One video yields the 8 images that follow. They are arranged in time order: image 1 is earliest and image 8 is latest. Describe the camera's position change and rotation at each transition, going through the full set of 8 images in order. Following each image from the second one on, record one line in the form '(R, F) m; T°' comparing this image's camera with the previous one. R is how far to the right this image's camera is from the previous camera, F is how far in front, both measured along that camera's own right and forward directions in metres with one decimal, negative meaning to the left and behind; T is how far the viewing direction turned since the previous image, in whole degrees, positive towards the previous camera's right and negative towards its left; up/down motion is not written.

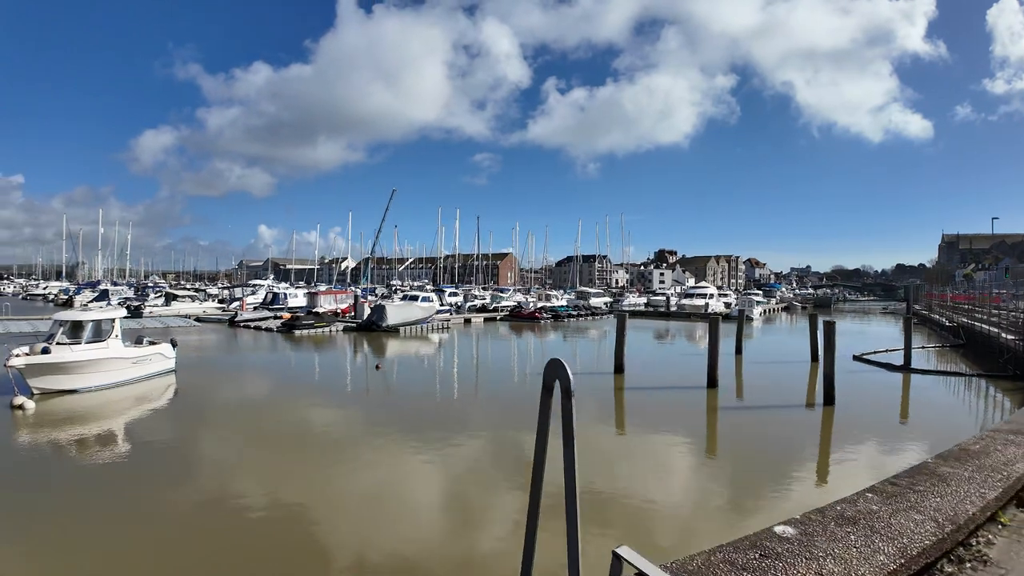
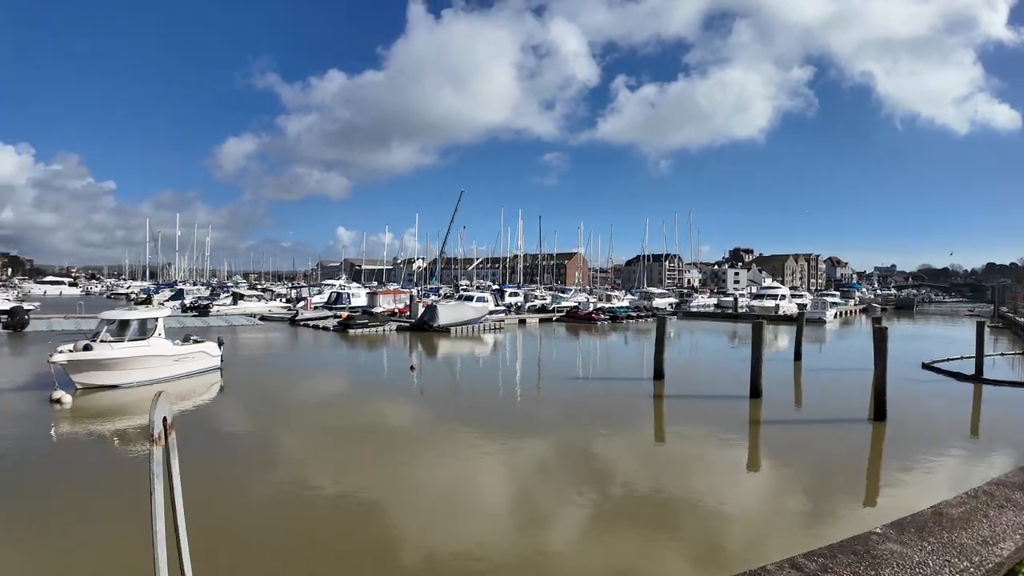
(+1.1, +0.7) m; -7°
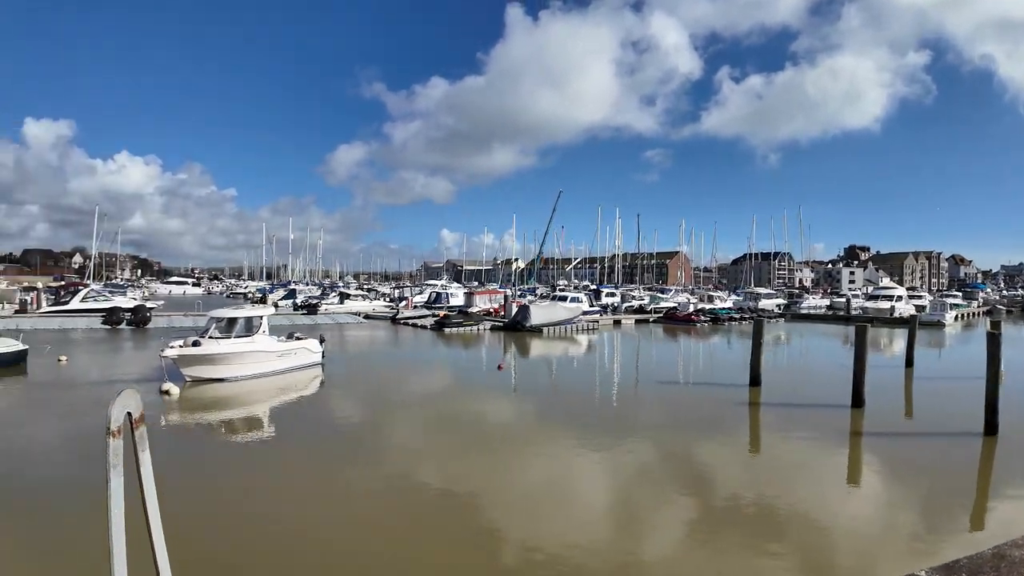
(+0.4, -0.1) m; -10°
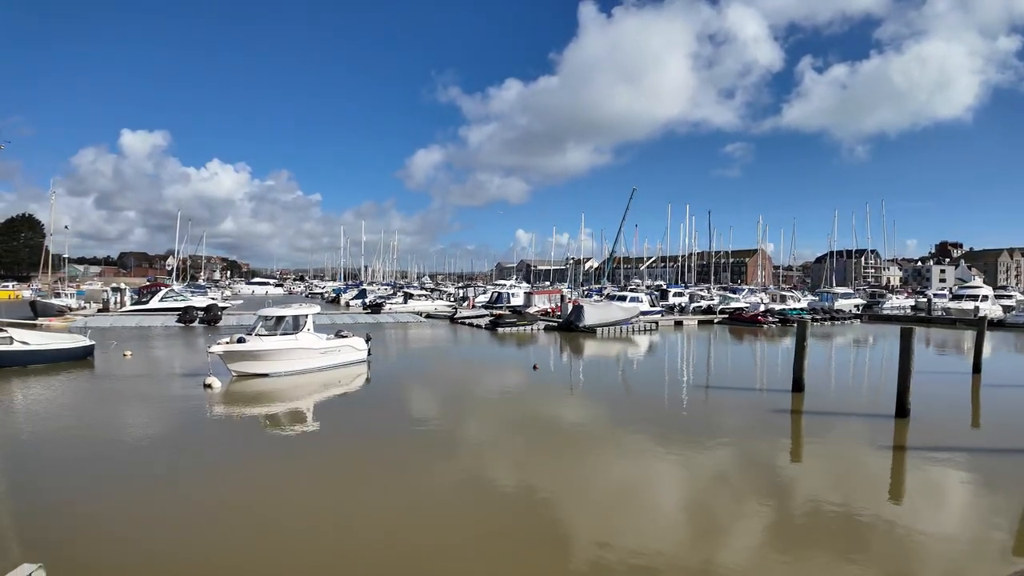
(+1.1, 0.0) m; -7°
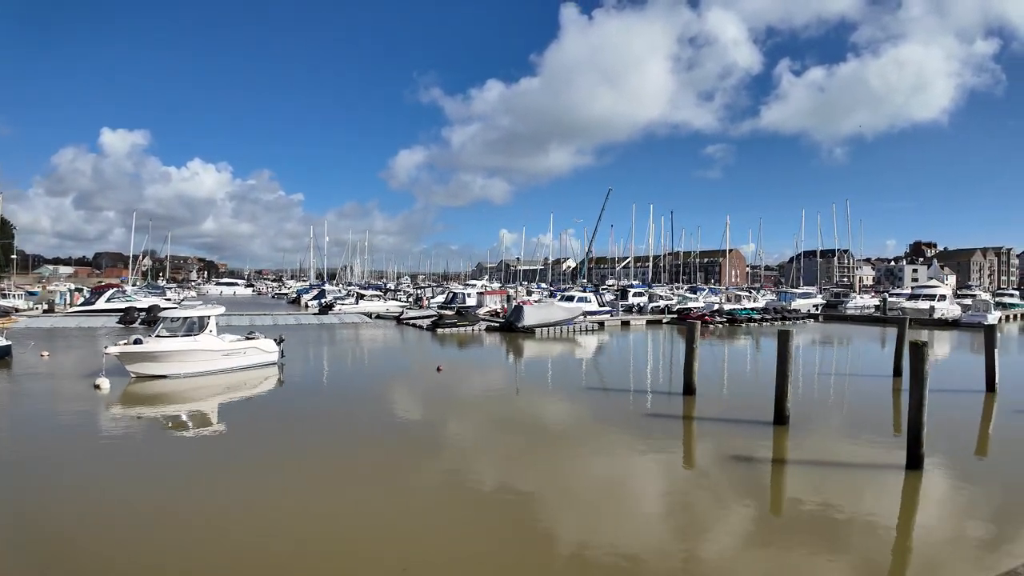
(+3.1, -0.8) m; +1°
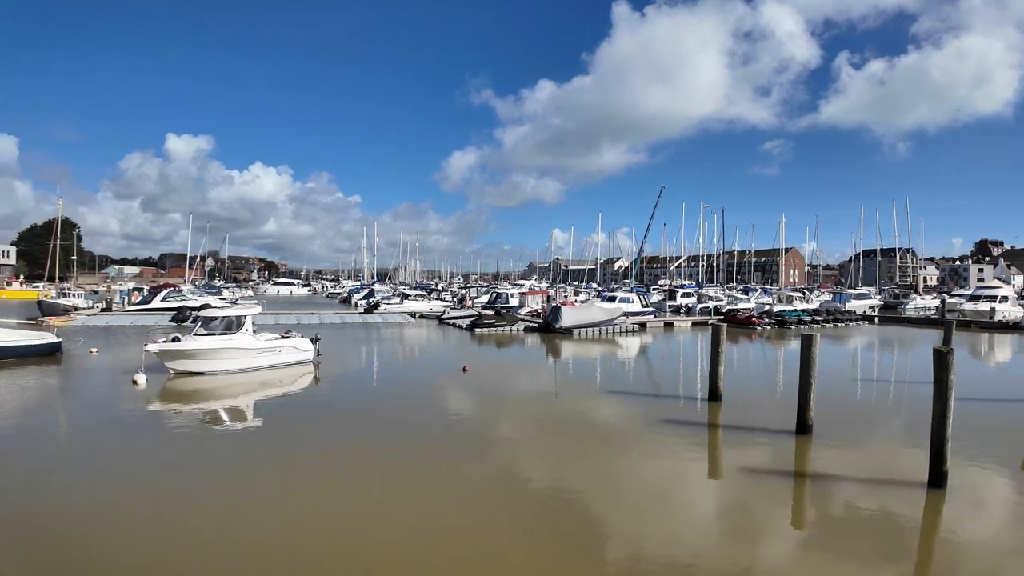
(+0.5, +0.5) m; -4°
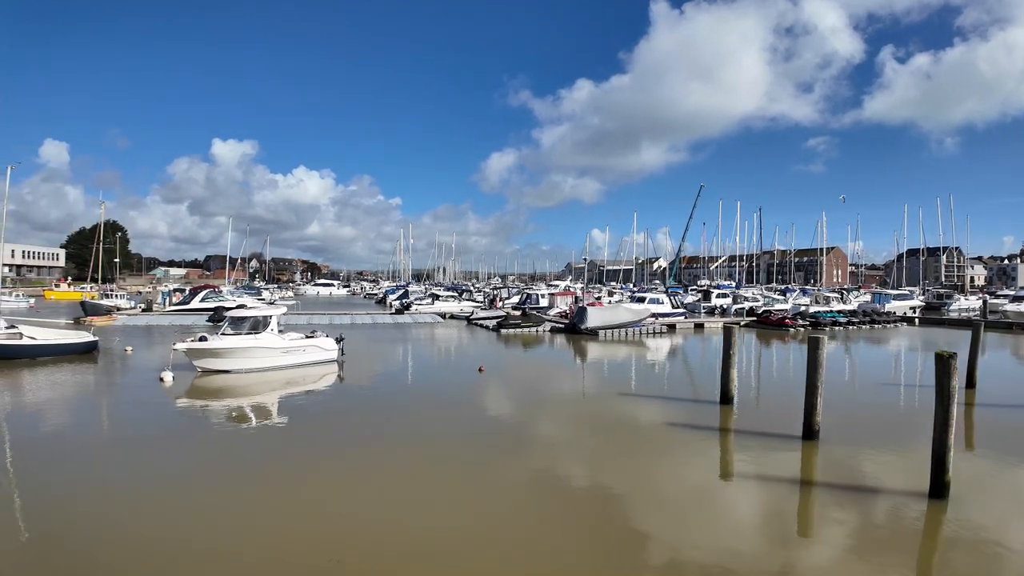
(+0.5, +0.1) m; -3°
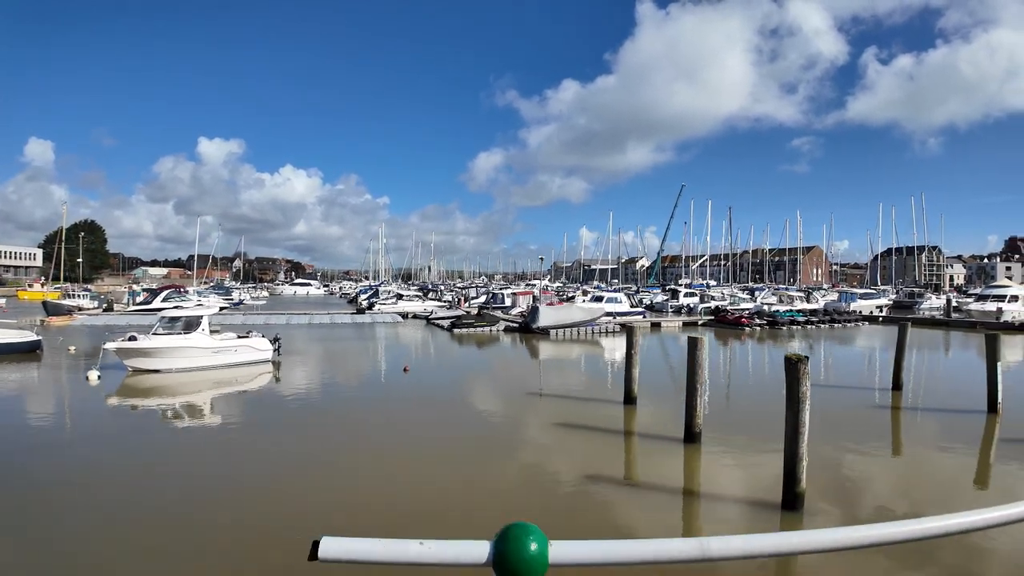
(+2.4, -0.8) m; +1°
